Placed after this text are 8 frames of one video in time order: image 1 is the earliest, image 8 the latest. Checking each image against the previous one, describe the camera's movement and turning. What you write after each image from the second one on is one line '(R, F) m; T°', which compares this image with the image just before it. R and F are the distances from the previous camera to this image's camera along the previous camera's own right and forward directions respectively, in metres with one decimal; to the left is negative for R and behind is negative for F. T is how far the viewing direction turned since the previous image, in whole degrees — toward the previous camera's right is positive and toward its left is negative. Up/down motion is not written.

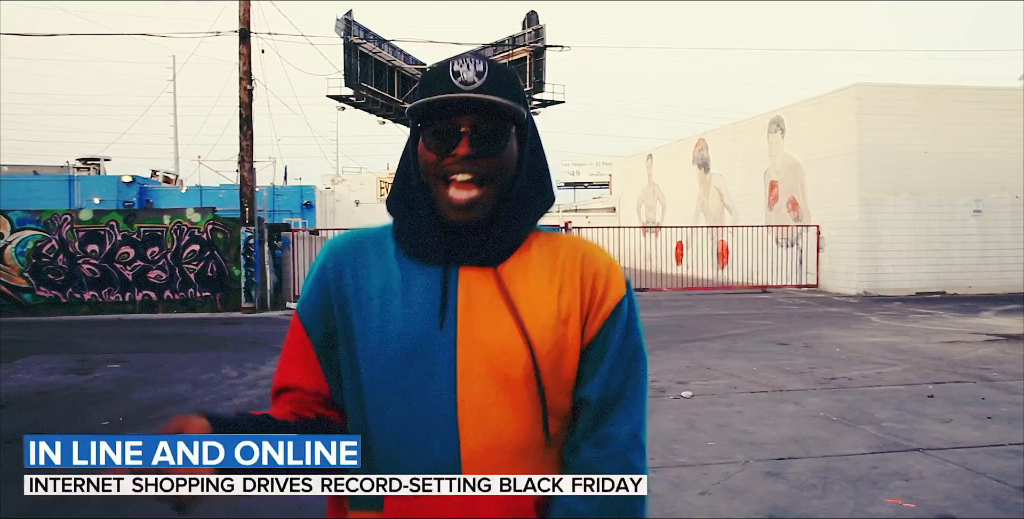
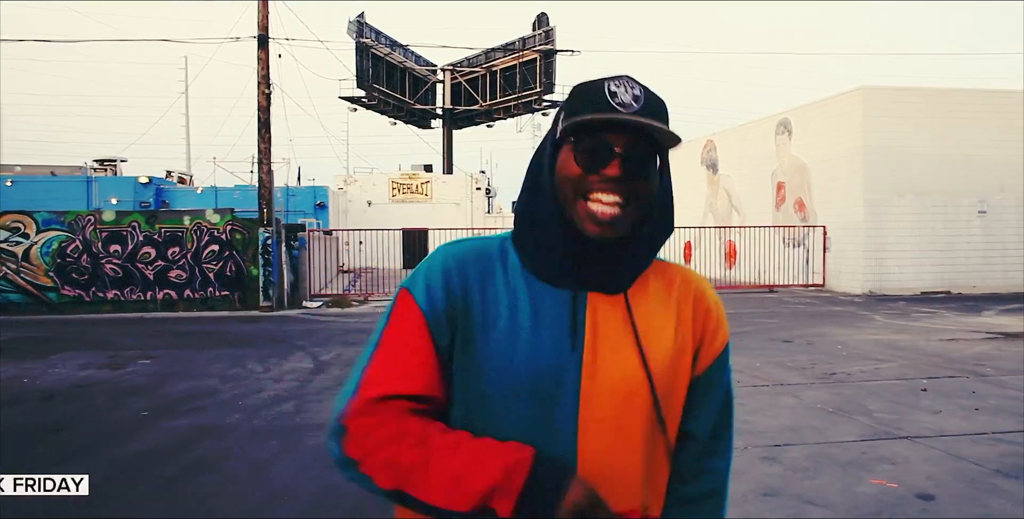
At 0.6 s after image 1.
(0.0, -0.4) m; -1°
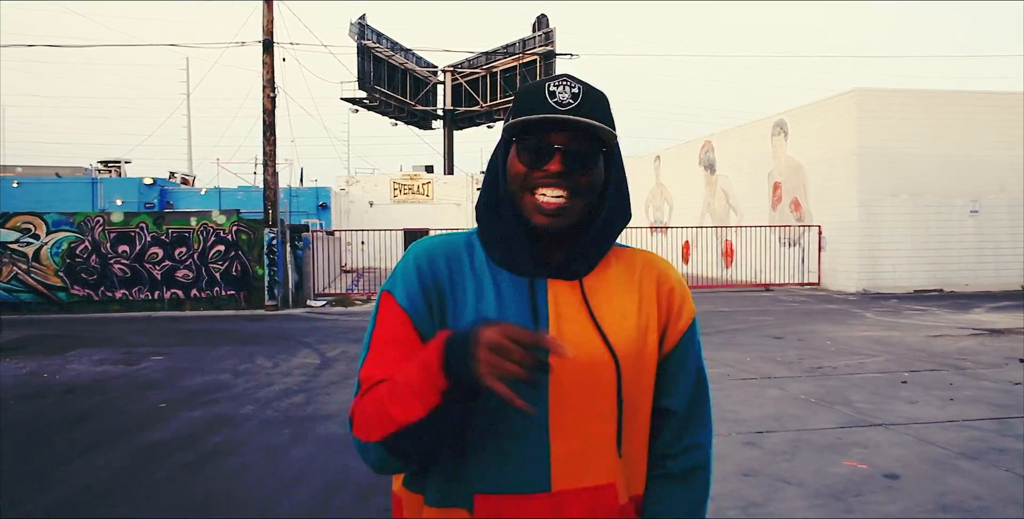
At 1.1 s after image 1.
(0.0, -0.3) m; 0°
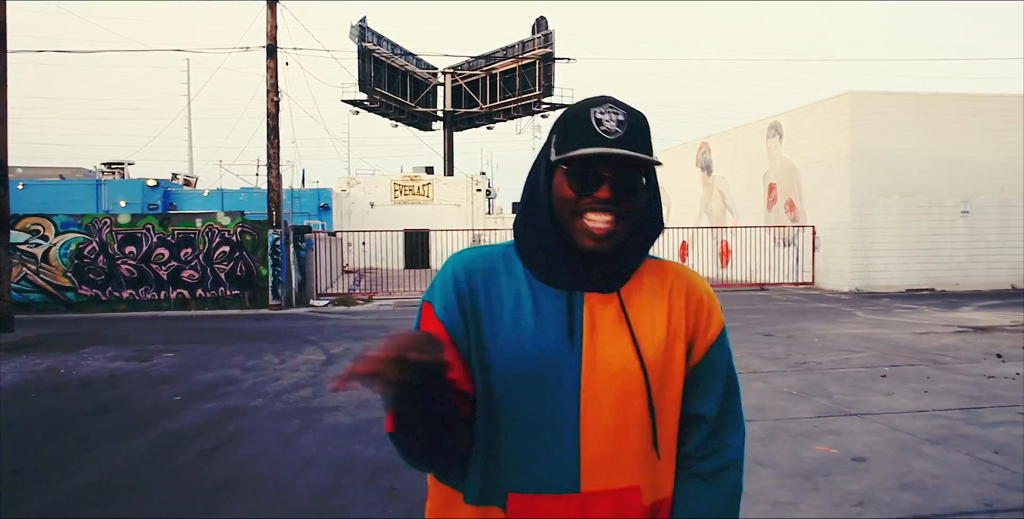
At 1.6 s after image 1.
(0.0, -0.3) m; 0°
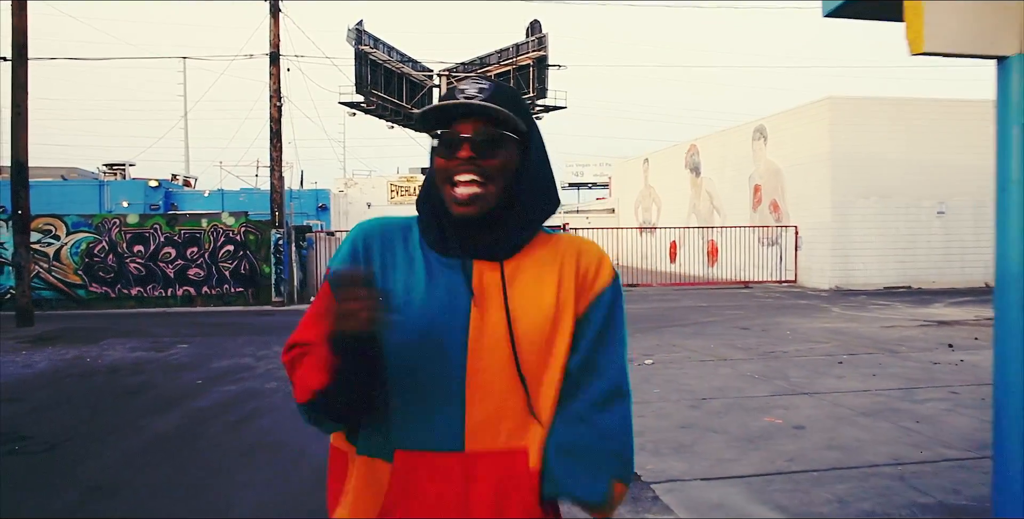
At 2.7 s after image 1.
(+0.1, -0.7) m; 0°
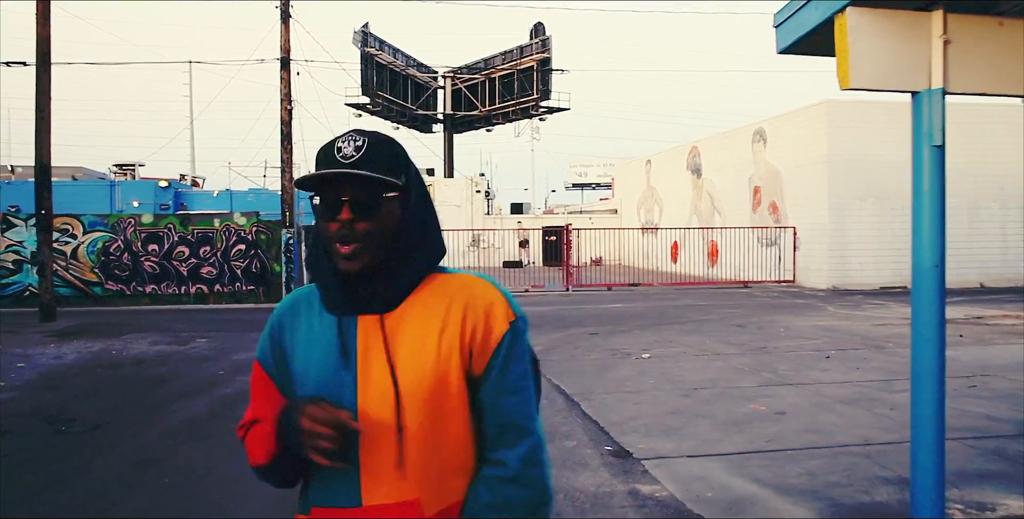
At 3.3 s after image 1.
(0.0, -0.4) m; 0°
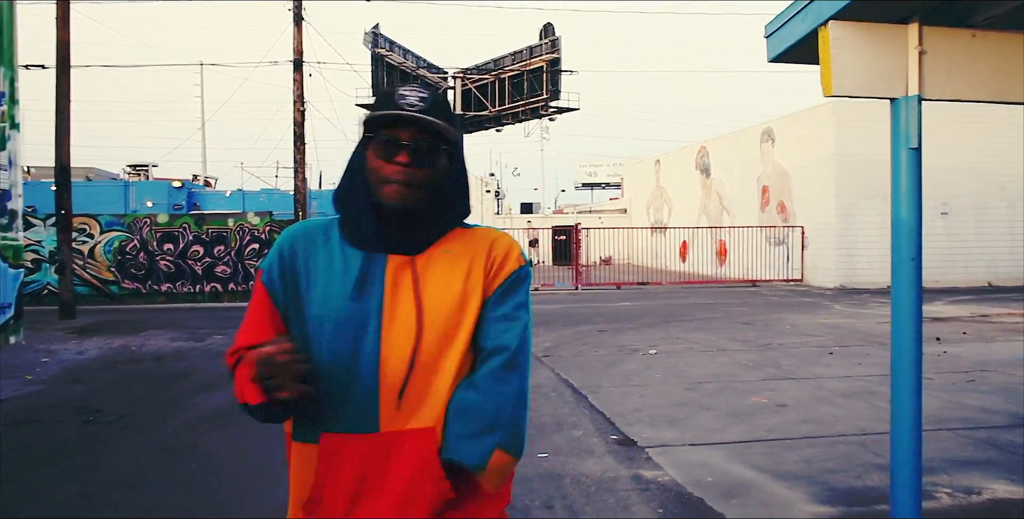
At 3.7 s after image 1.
(0.0, -0.2) m; -1°
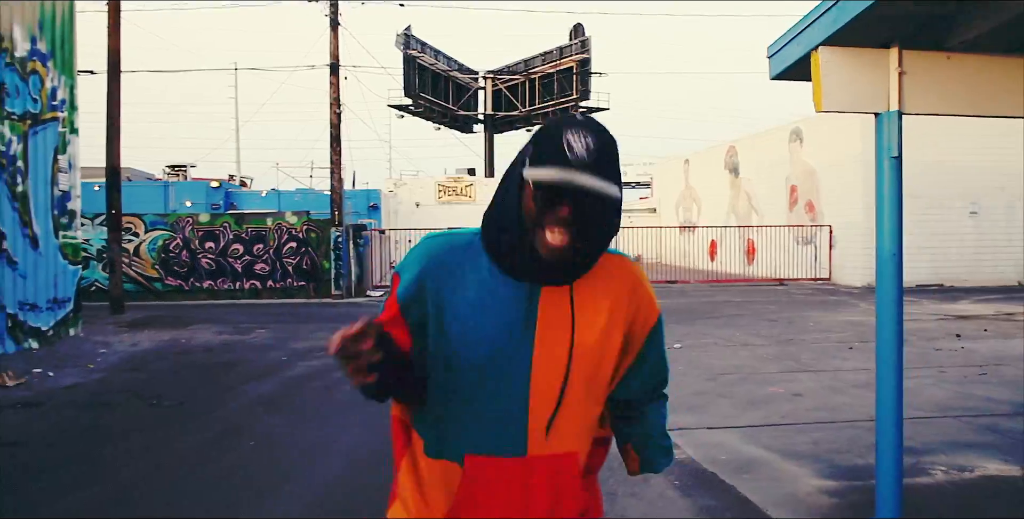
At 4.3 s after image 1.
(0.0, -0.4) m; -2°
